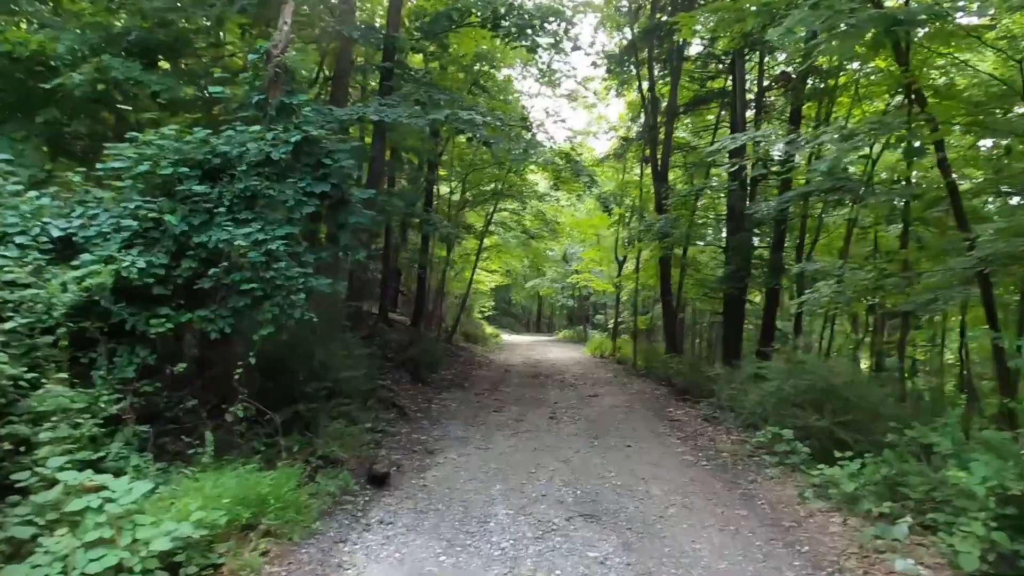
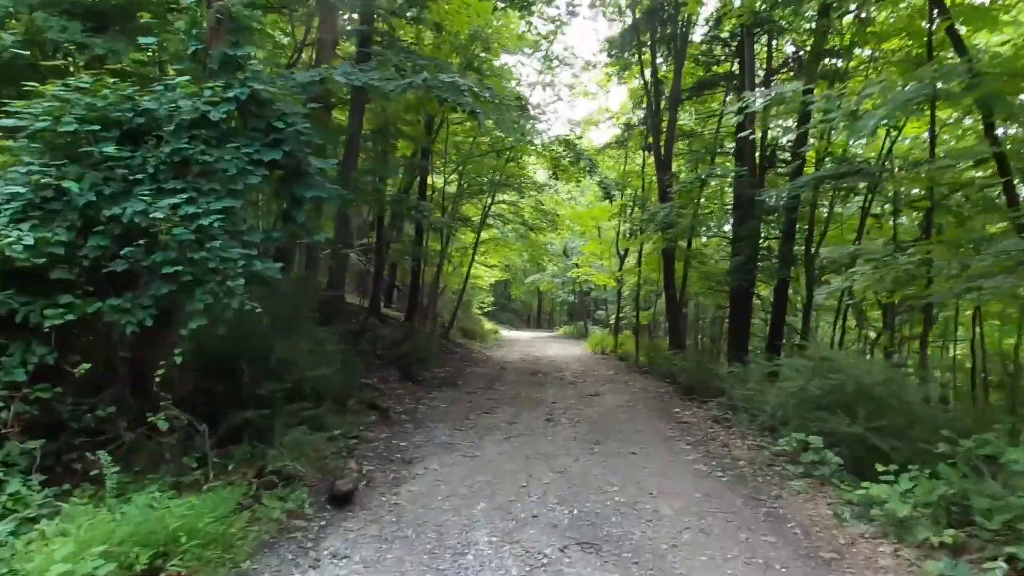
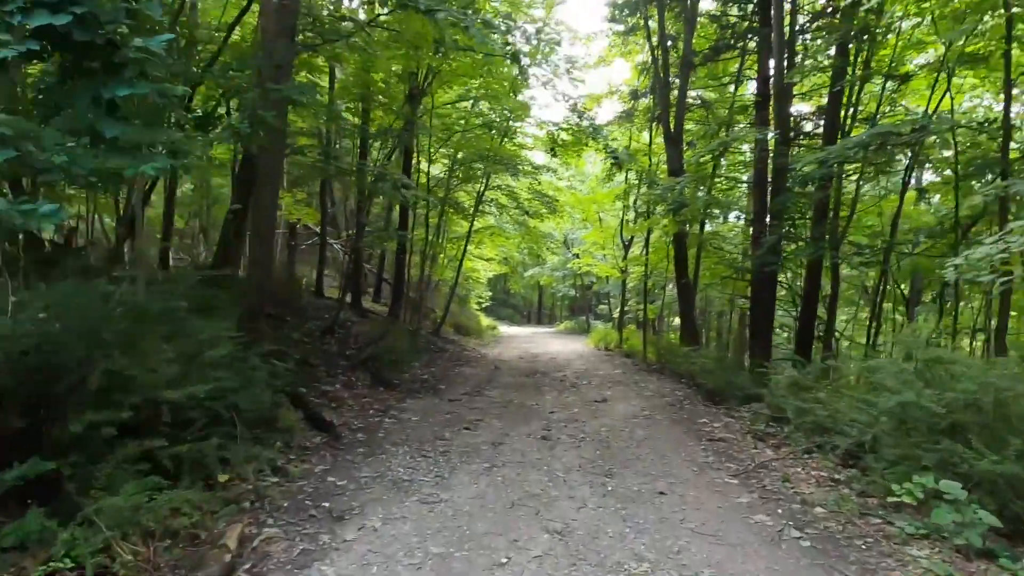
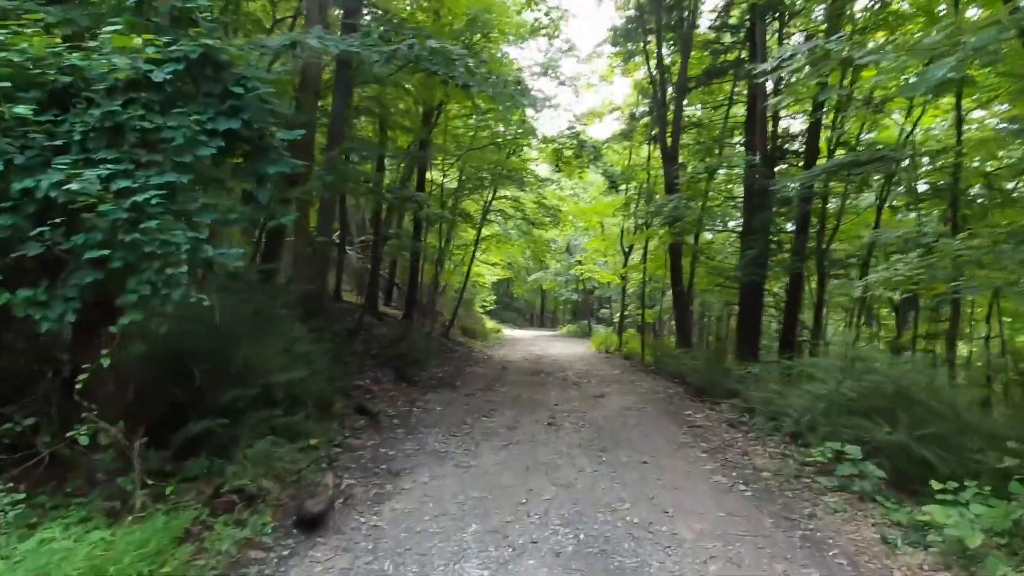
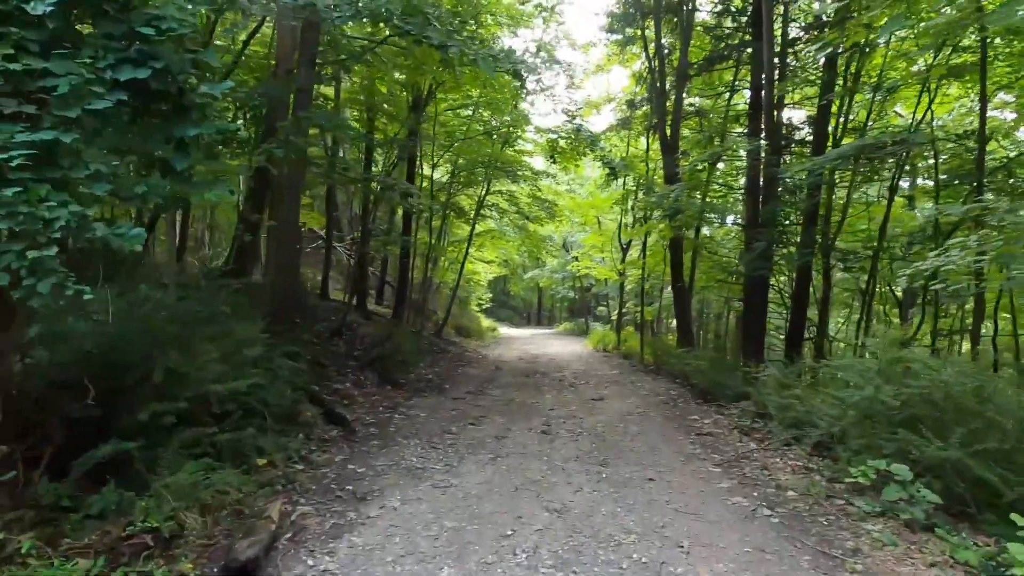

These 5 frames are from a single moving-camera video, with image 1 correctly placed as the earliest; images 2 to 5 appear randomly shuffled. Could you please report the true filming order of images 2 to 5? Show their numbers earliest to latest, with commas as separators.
2, 4, 5, 3
